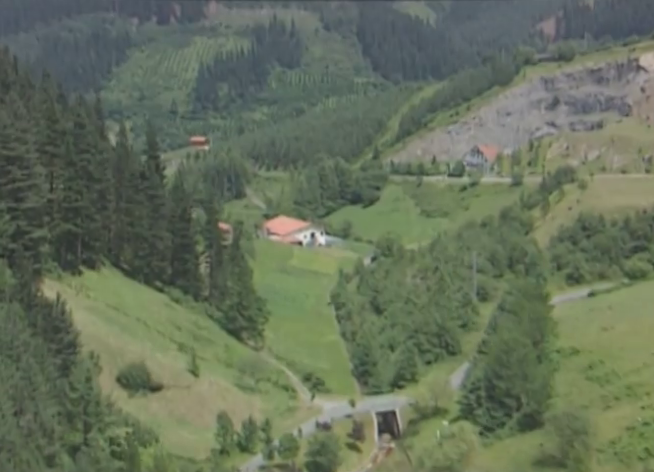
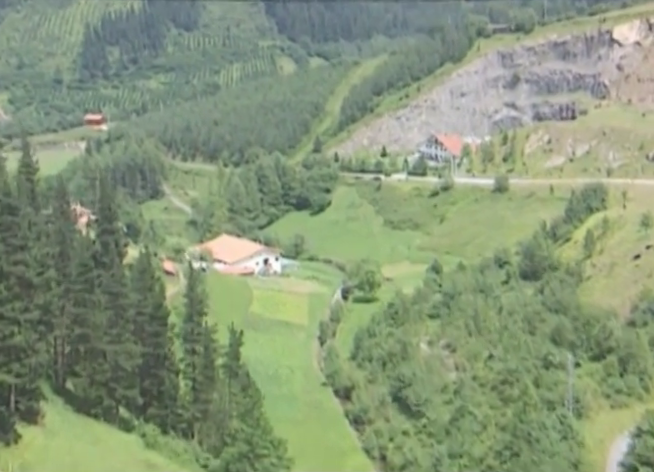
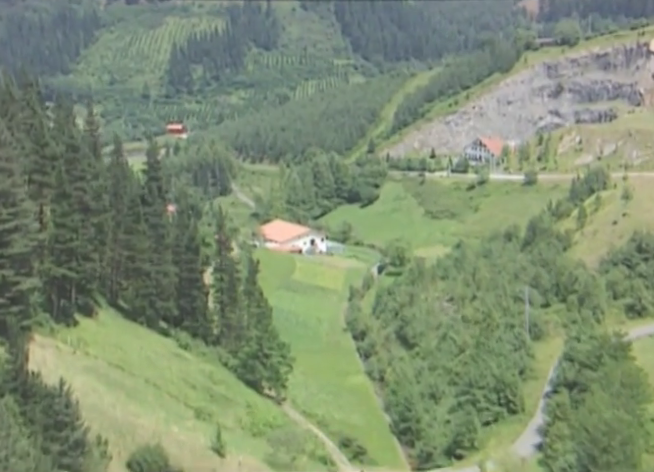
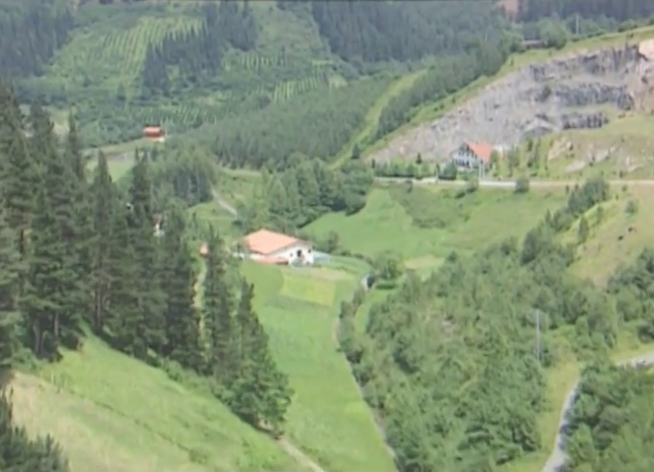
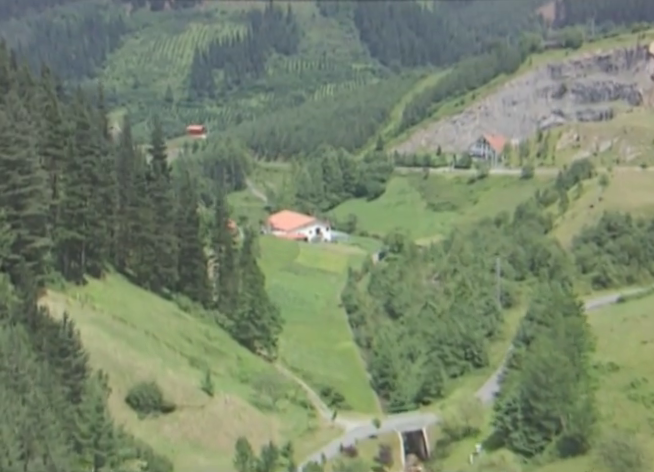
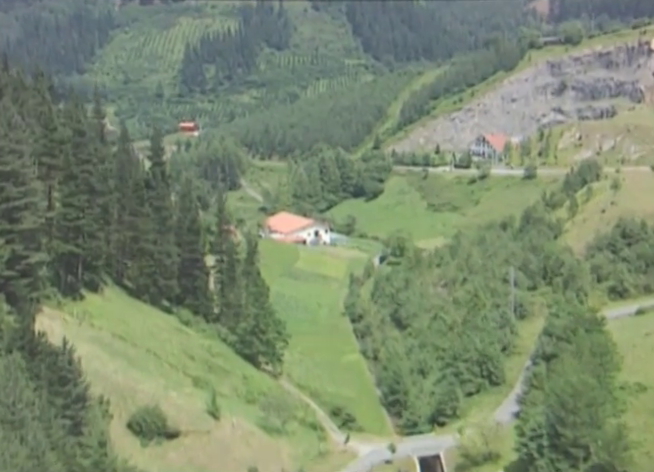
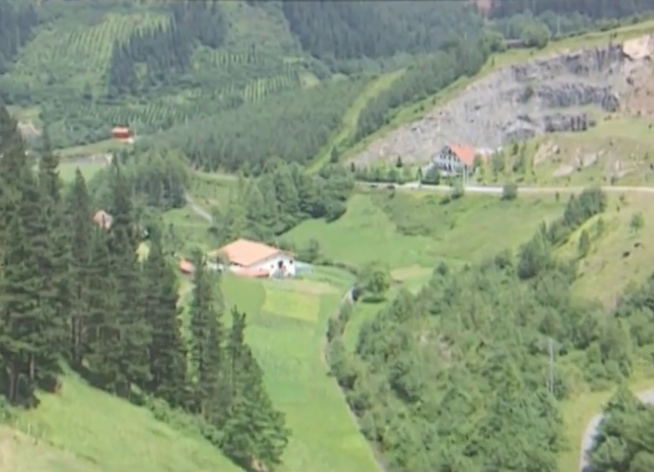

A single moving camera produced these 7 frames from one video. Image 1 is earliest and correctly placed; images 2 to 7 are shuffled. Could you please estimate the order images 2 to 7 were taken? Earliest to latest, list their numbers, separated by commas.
5, 6, 3, 4, 7, 2
